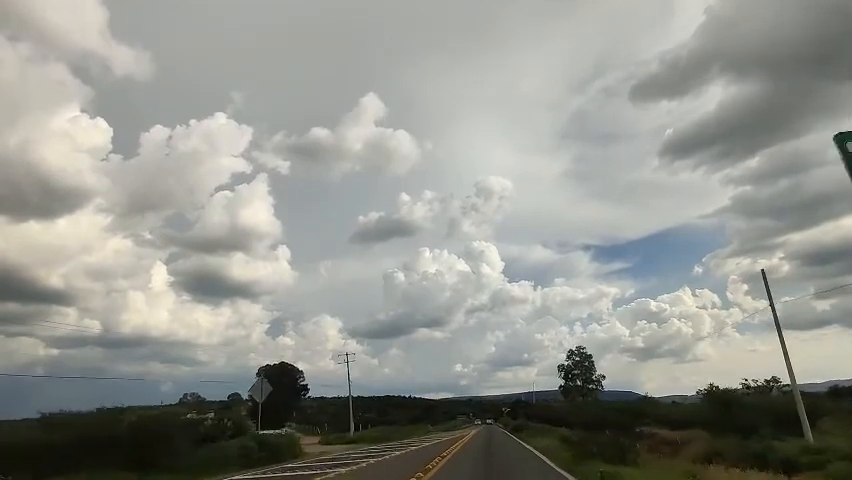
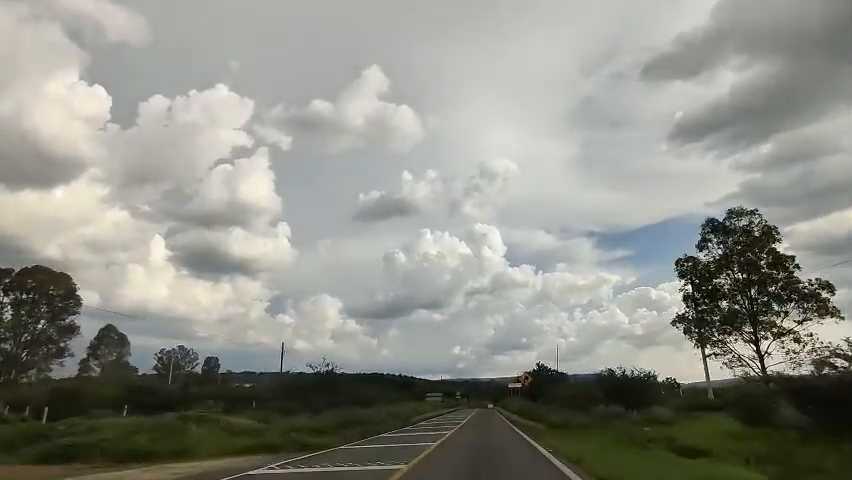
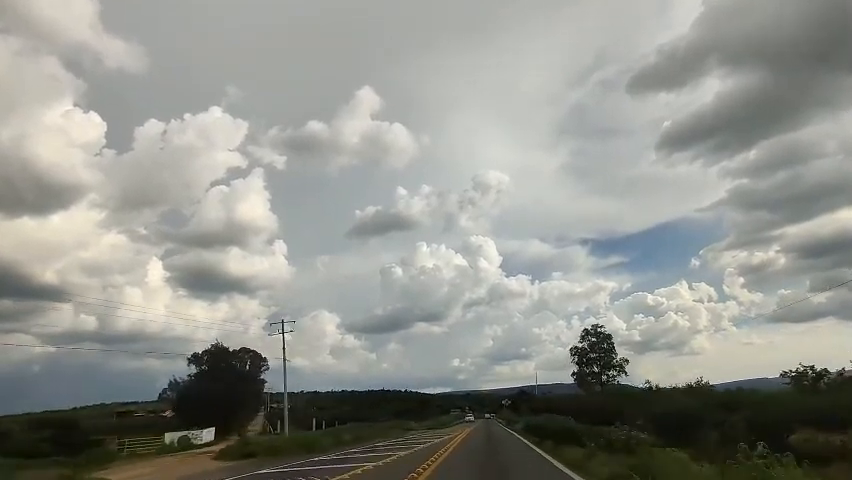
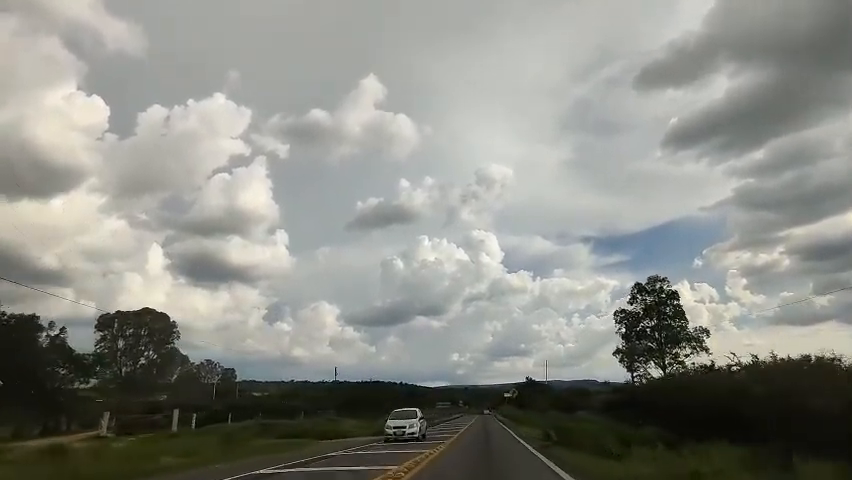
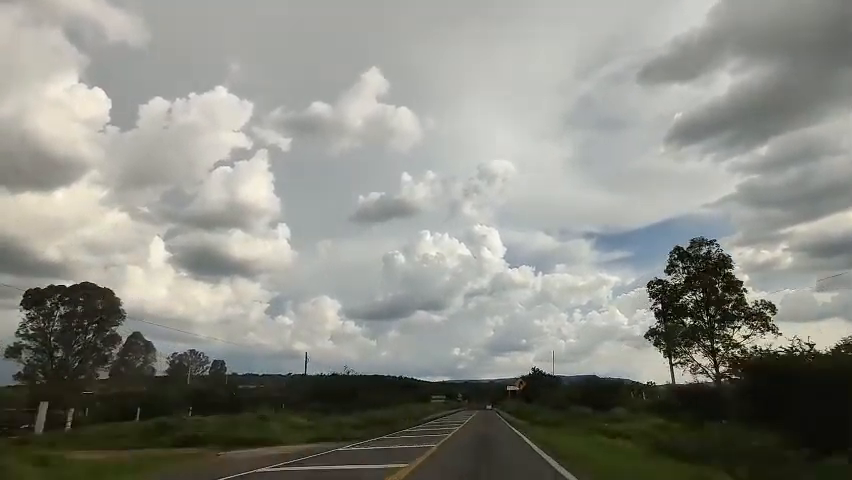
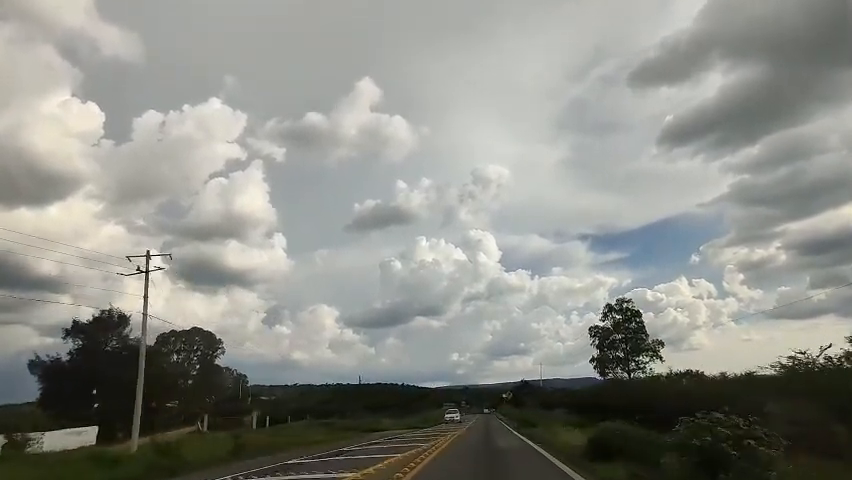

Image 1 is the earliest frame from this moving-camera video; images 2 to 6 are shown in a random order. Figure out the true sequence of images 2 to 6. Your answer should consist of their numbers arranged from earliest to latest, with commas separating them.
3, 6, 4, 5, 2
